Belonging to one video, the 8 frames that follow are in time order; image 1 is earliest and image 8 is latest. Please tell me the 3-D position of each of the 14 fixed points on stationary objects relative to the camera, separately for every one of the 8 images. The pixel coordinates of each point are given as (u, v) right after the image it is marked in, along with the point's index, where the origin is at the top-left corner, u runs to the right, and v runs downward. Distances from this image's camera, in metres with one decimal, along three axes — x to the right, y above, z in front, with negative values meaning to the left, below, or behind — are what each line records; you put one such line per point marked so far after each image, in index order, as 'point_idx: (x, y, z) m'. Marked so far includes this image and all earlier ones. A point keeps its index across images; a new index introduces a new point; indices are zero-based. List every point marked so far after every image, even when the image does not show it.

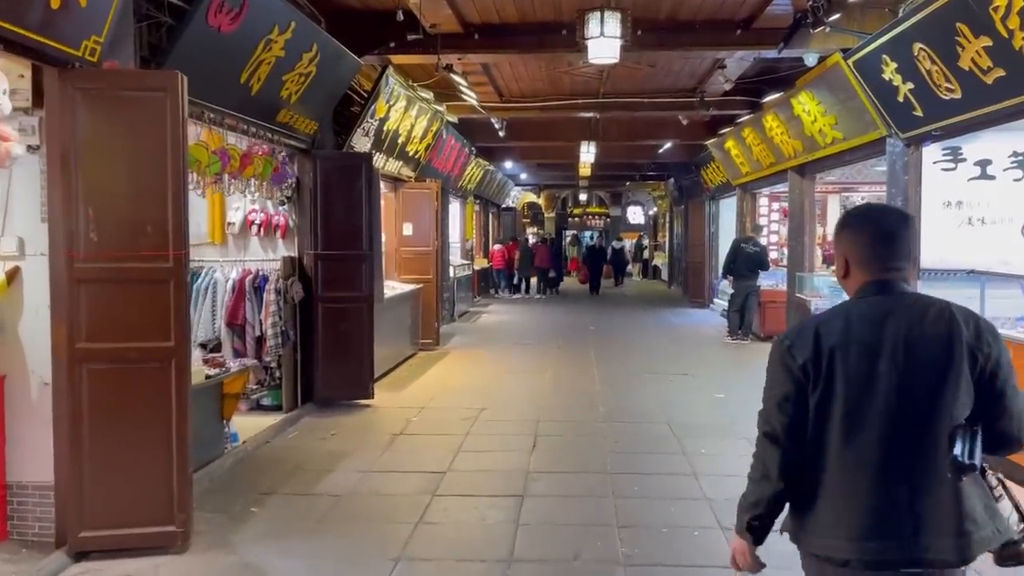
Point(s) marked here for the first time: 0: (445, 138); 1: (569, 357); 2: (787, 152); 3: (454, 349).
0: (-0.9, +1.9, +9.8) m
1: (+0.7, -0.8, +8.7) m
2: (+3.1, +1.5, +8.5) m
3: (-0.7, -0.8, +9.5) m
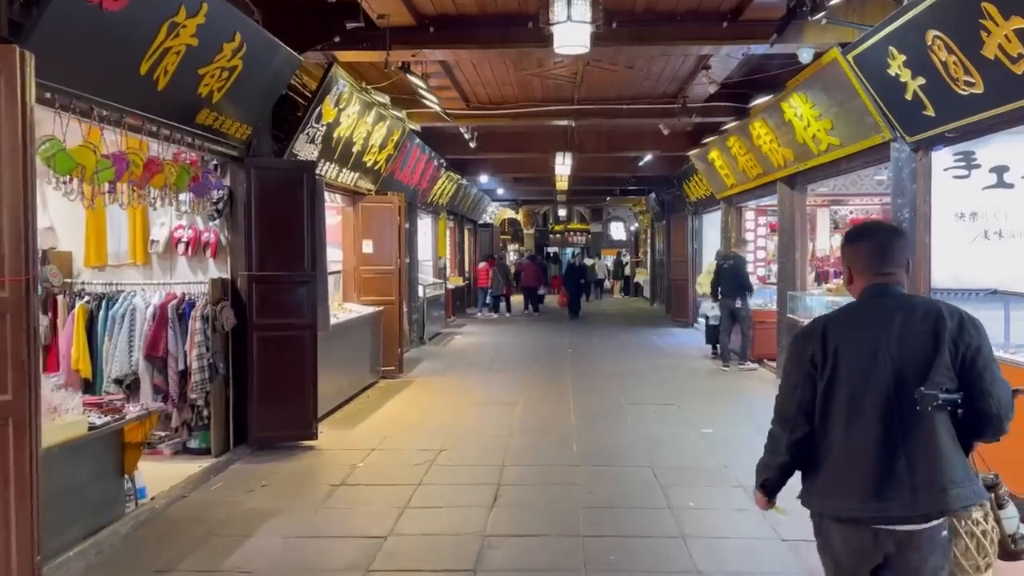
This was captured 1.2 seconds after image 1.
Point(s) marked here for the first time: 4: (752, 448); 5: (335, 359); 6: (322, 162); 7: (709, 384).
0: (-1.2, +1.7, +9.1) m
1: (+0.3, -1.0, +8.0) m
2: (+2.8, +1.3, +7.9) m
3: (-1.1, -1.0, +8.7) m
4: (+1.7, -1.1, +5.4) m
5: (-1.6, -0.7, +7.1) m
6: (-1.6, +1.1, +6.5) m
7: (+2.0, -1.0, +7.8) m
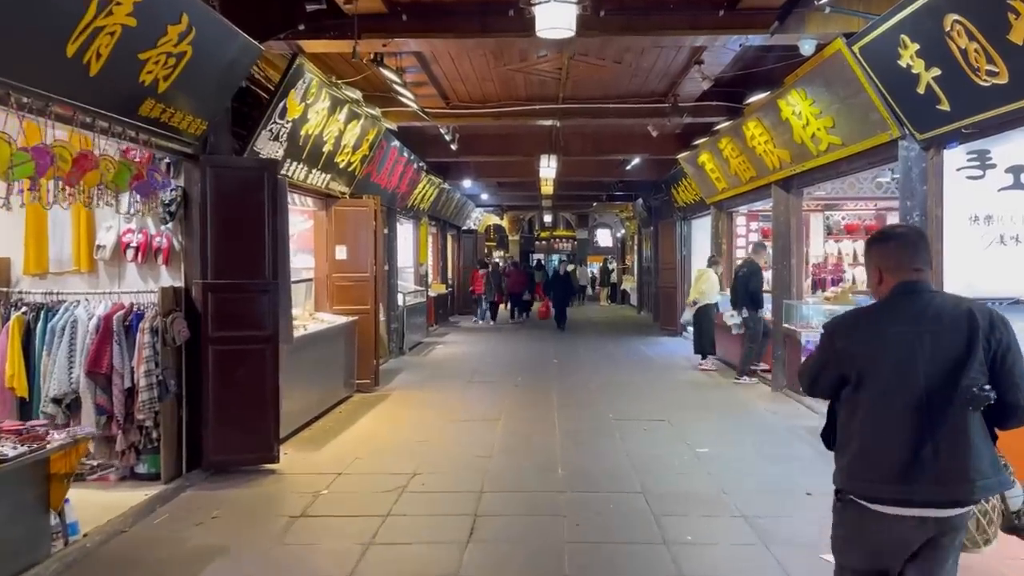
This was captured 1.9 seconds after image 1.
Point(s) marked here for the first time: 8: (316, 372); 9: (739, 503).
0: (-1.4, +1.6, +8.7) m
1: (+0.2, -1.1, +7.5) m
2: (+2.6, +1.2, +7.5) m
3: (-1.3, -1.1, +8.2) m
4: (+1.6, -1.2, +5.0) m
5: (-1.8, -0.7, +6.6) m
6: (-1.8, +1.0, +6.0) m
7: (+1.9, -1.1, +7.4) m
8: (-1.8, -0.8, +6.9) m
9: (+1.3, -1.2, +4.4) m
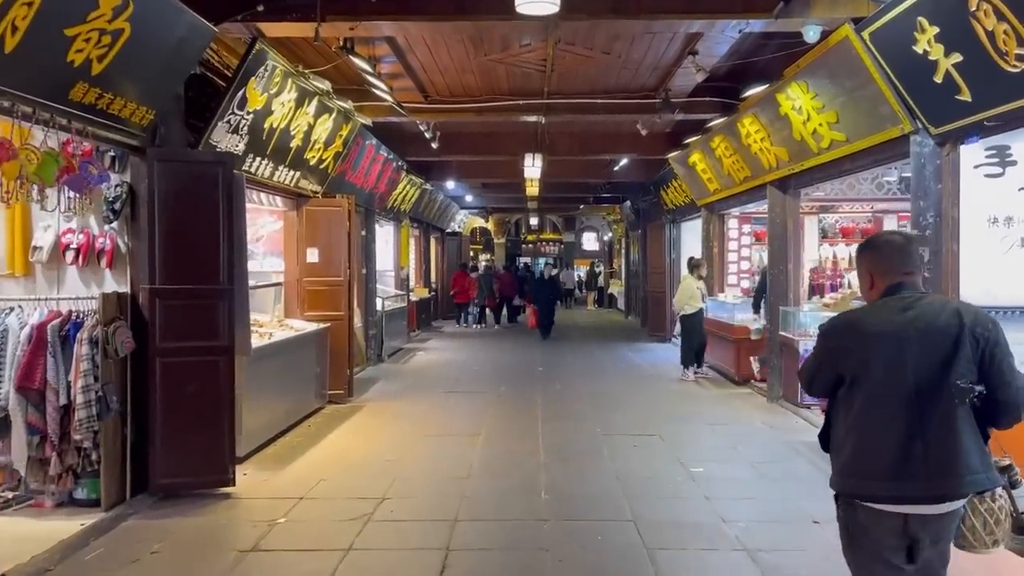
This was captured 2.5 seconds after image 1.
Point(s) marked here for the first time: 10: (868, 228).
0: (-1.6, +1.5, +8.2) m
1: (0.0, -1.2, +7.1) m
2: (+2.4, +1.2, +7.2) m
3: (-1.4, -1.2, +7.8) m
4: (+1.5, -1.3, +4.6) m
5: (-1.9, -0.8, +6.1) m
6: (-1.9, +1.0, +5.6) m
7: (+1.7, -1.1, +7.0) m
8: (-1.9, -0.8, +6.4) m
9: (+1.2, -1.3, +4.0) m
10: (+4.4, +0.8, +9.4) m
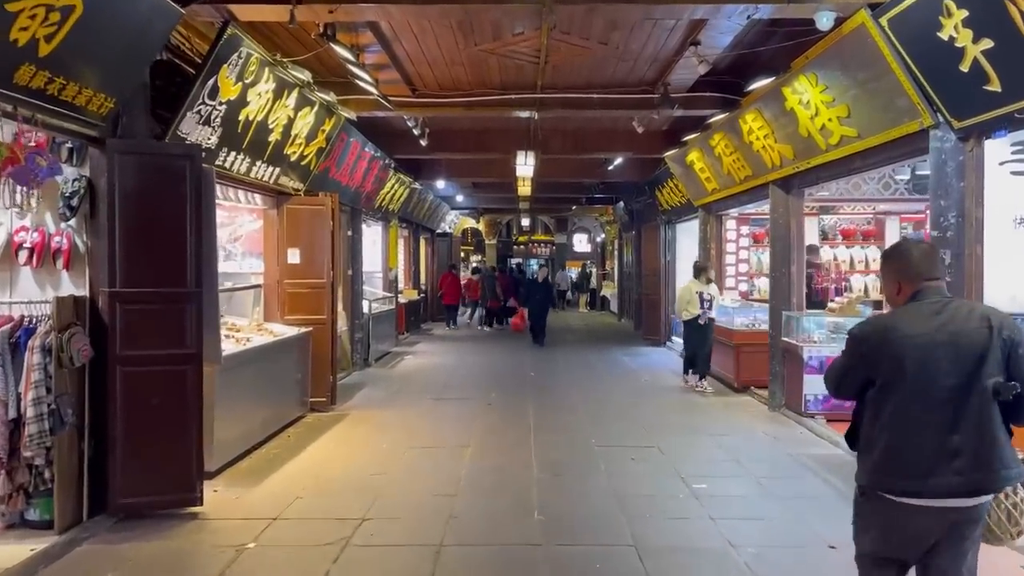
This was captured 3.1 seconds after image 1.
0: (-1.7, +1.5, +7.9) m
1: (-0.1, -1.2, +6.8) m
2: (+2.3, +1.2, +6.8) m
3: (-1.5, -1.2, +7.4) m
4: (+1.4, -1.3, +4.3) m
5: (-2.0, -0.8, +5.8) m
6: (-2.0, +0.9, +5.2) m
7: (+1.6, -1.2, +6.7) m
8: (-2.0, -0.8, +6.1) m
9: (+1.2, -1.3, +3.7) m
10: (+4.3, +0.7, +9.1) m
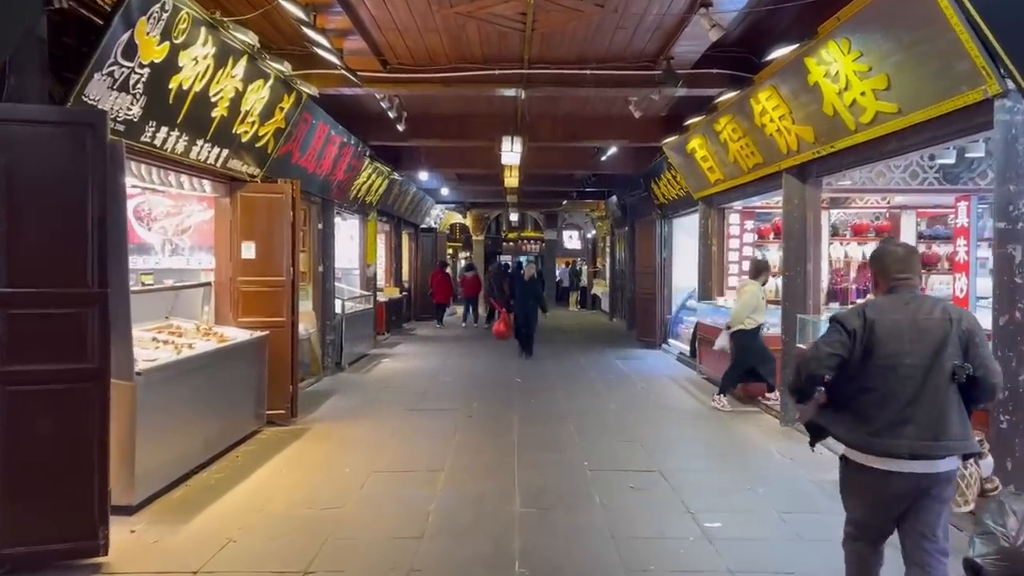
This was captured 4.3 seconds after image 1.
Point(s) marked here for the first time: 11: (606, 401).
0: (-1.9, +1.5, +7.1) m
1: (-0.2, -1.2, +6.0) m
2: (+2.2, +1.2, +6.1) m
3: (-1.7, -1.2, +6.6) m
4: (+1.3, -1.3, +3.5) m
5: (-2.1, -0.8, +5.0) m
6: (-2.1, +1.0, +4.4) m
7: (+1.5, -1.2, +5.9) m
8: (-2.1, -0.8, +5.3) m
9: (+1.1, -1.3, +2.9) m
10: (+4.1, +0.7, +8.4) m
11: (+0.9, -1.1, +7.5) m
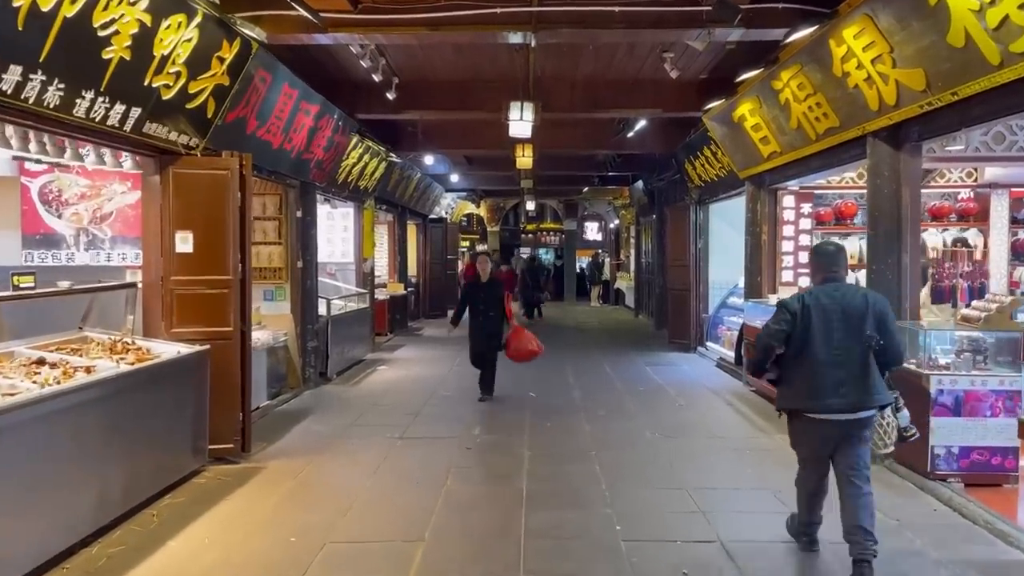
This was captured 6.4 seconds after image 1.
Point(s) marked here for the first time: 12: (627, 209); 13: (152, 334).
0: (-1.8, +1.5, +5.7) m
1: (-0.2, -1.2, +4.6) m
2: (+2.2, +1.2, +4.6) m
3: (-1.6, -1.2, +5.3) m
4: (+1.3, -1.3, +2.1) m
5: (-2.1, -0.8, +3.7) m
6: (-2.1, +0.9, +3.1) m
7: (+1.5, -1.2, +4.5) m
8: (-2.1, -0.8, +4.0) m
9: (+1.0, -1.3, +1.5) m
10: (+4.2, +0.8, +6.9) m
11: (+1.0, -1.1, +6.1) m
12: (+2.8, +1.9, +18.7) m
13: (-2.4, -0.3, +5.1) m
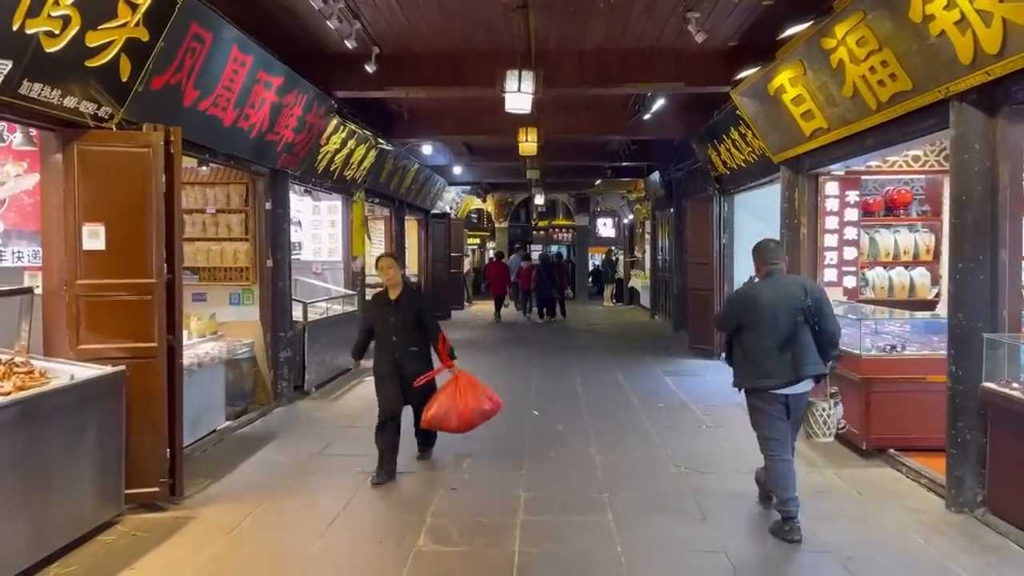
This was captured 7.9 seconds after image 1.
0: (-1.8, +1.5, +4.7) m
1: (-0.2, -1.2, +3.6) m
2: (+2.2, +1.1, +3.6) m
3: (-1.7, -1.2, +4.3) m
4: (+1.2, -1.3, +1.1) m
5: (-2.2, -0.9, +2.7) m
6: (-2.2, +0.9, +2.1) m
7: (+1.5, -1.2, +3.5) m
8: (-2.2, -0.9, +3.0) m
9: (+0.9, -1.4, +0.5) m
10: (+4.2, +0.7, +5.8) m
11: (+1.0, -1.1, +5.1) m
12: (+3.0, +2.0, +17.7) m
13: (-2.4, -0.3, +4.1) m
